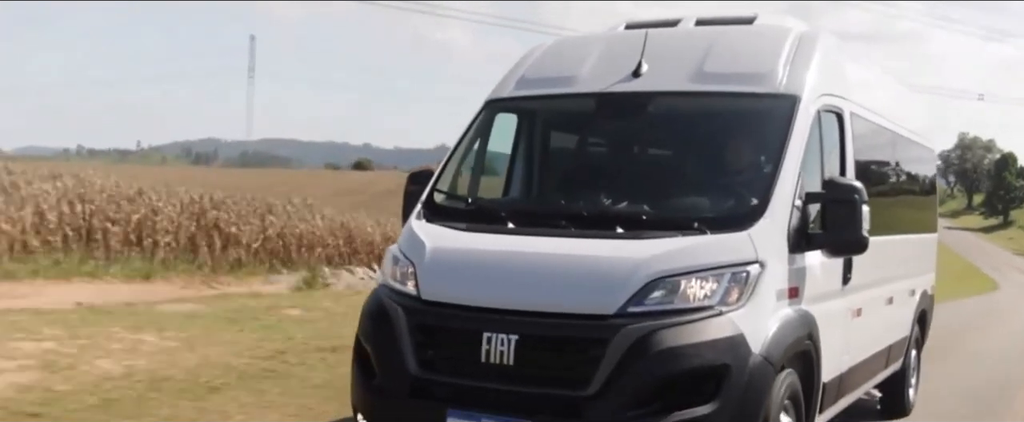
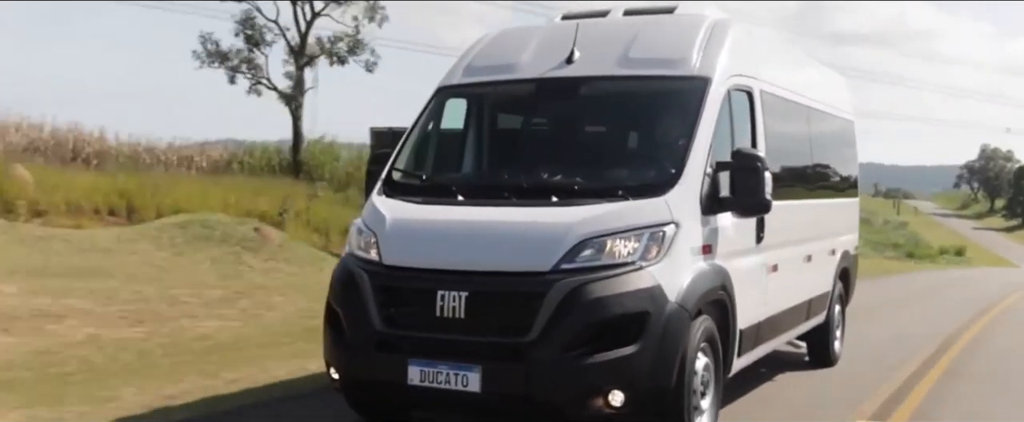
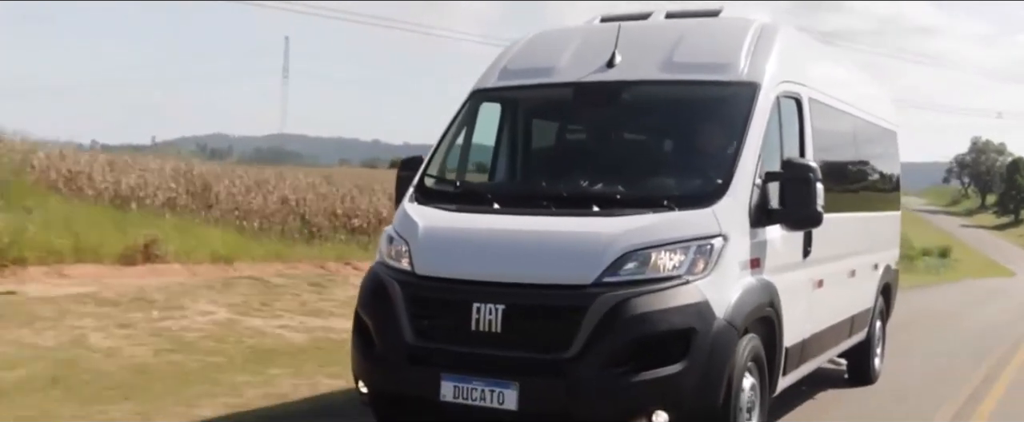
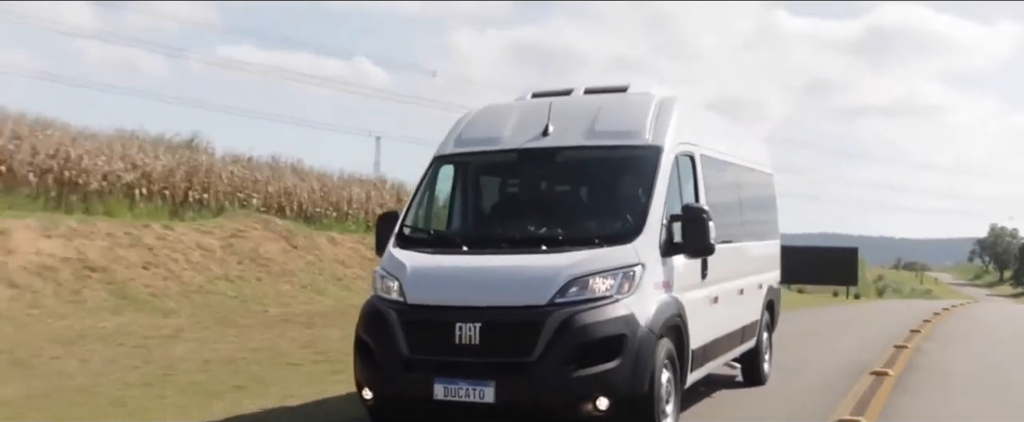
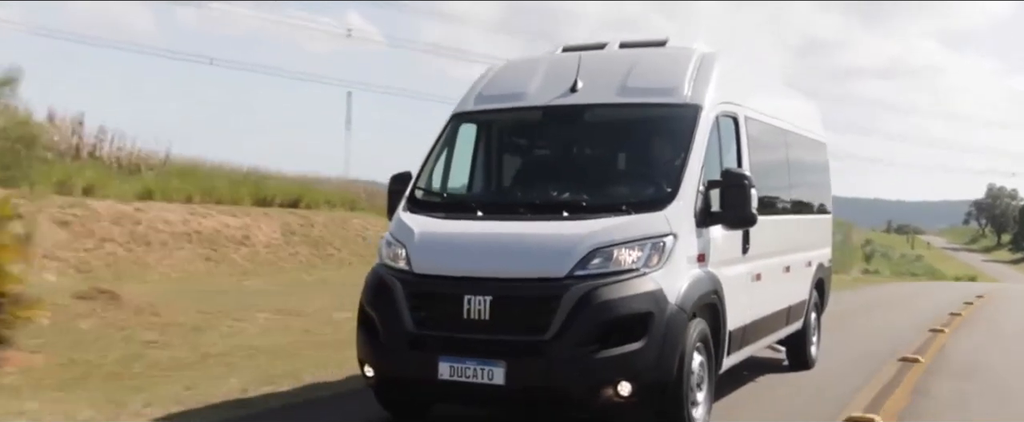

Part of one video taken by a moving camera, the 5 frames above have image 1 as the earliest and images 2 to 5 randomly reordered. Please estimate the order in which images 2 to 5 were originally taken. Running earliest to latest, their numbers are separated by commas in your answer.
3, 2, 5, 4
